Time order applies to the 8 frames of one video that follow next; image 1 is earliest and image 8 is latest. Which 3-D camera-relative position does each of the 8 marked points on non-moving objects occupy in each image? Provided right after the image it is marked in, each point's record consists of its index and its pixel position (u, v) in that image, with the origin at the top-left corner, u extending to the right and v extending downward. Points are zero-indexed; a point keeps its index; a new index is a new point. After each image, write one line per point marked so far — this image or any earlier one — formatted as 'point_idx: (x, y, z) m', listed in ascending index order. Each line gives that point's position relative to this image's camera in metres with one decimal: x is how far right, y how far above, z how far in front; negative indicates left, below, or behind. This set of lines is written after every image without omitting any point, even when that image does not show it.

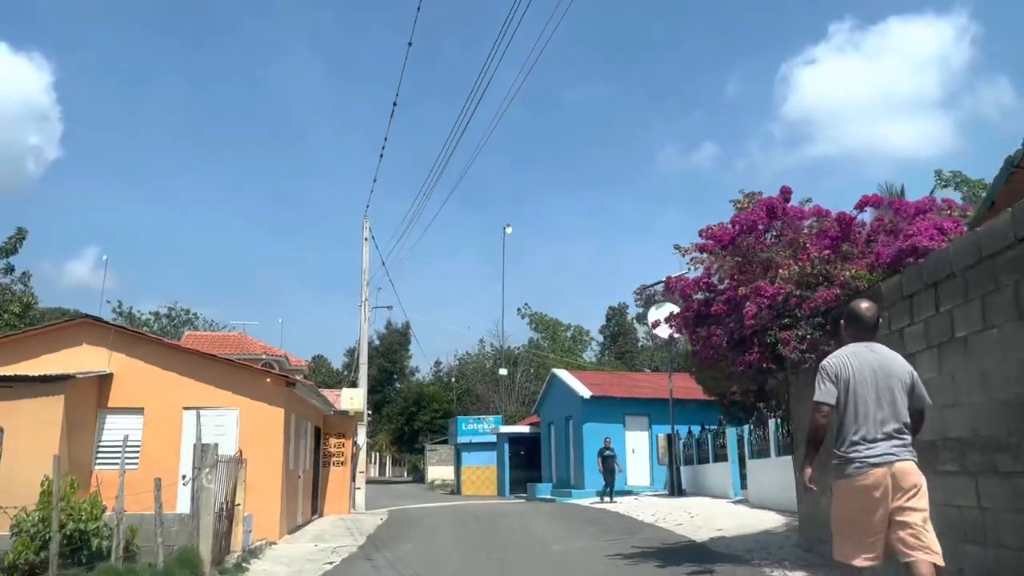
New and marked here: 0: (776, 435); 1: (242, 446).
0: (+5.2, -2.9, +16.0) m
1: (-5.1, -3.0, +15.4) m
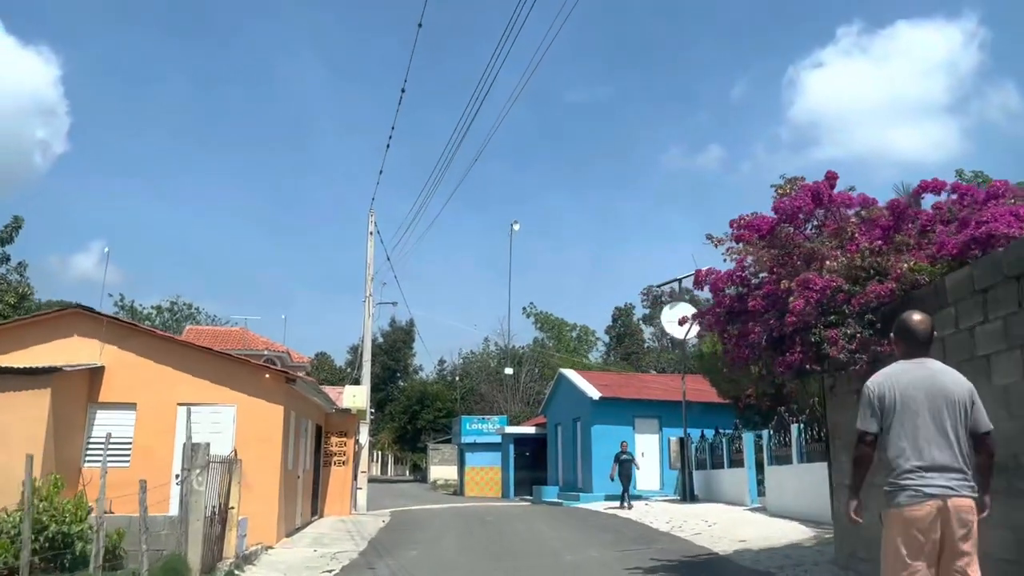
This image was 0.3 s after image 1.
0: (+5.4, -2.9, +15.2) m
1: (-5.0, -2.9, +14.7) m
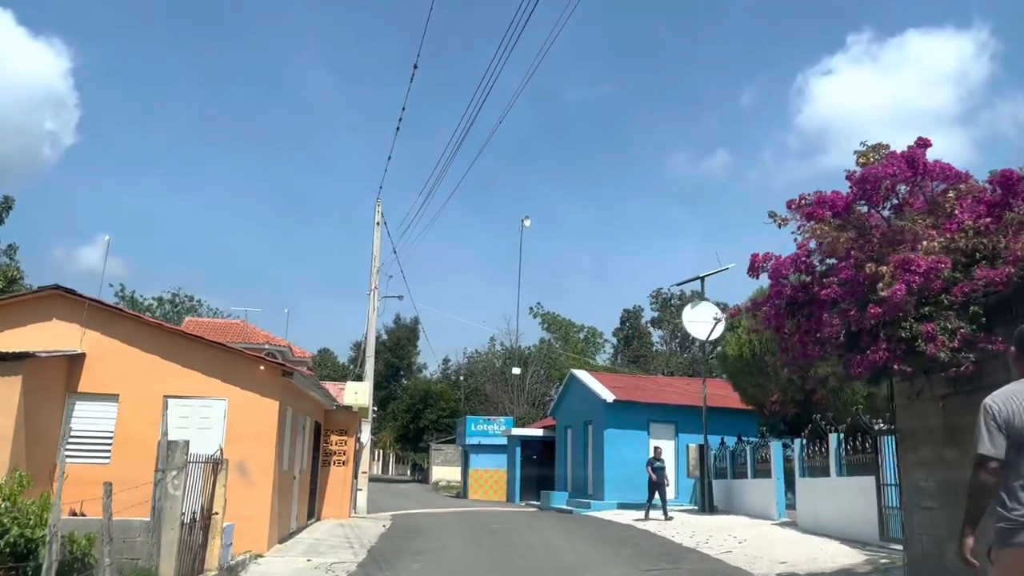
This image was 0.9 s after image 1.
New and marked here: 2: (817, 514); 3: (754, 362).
0: (+5.7, -2.8, +14.0) m
1: (-4.7, -2.6, +13.5) m
2: (+5.6, -4.1, +14.7) m
3: (+5.8, -1.8, +19.3) m
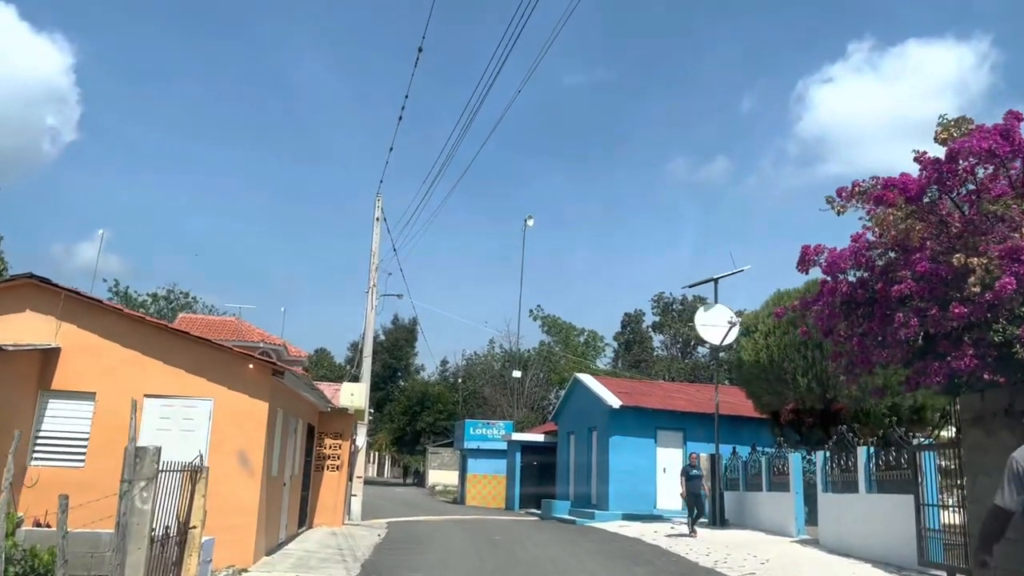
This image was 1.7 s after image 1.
0: (+5.8, -2.9, +13.0) m
1: (-4.6, -2.5, +12.6) m
2: (+5.6, -4.2, +13.7) m
3: (+5.9, -1.8, +18.3) m
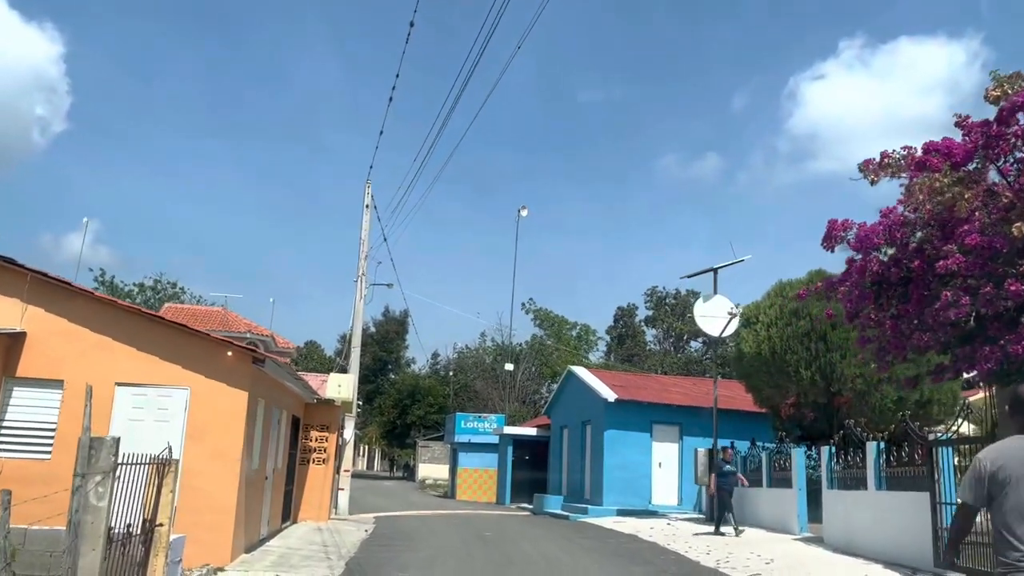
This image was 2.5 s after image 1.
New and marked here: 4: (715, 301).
0: (+5.6, -2.7, +12.4) m
1: (-4.7, -2.2, +11.9) m
2: (+5.5, -4.0, +13.1) m
3: (+5.8, -1.6, +17.7) m
4: (+4.8, -0.3, +19.0) m
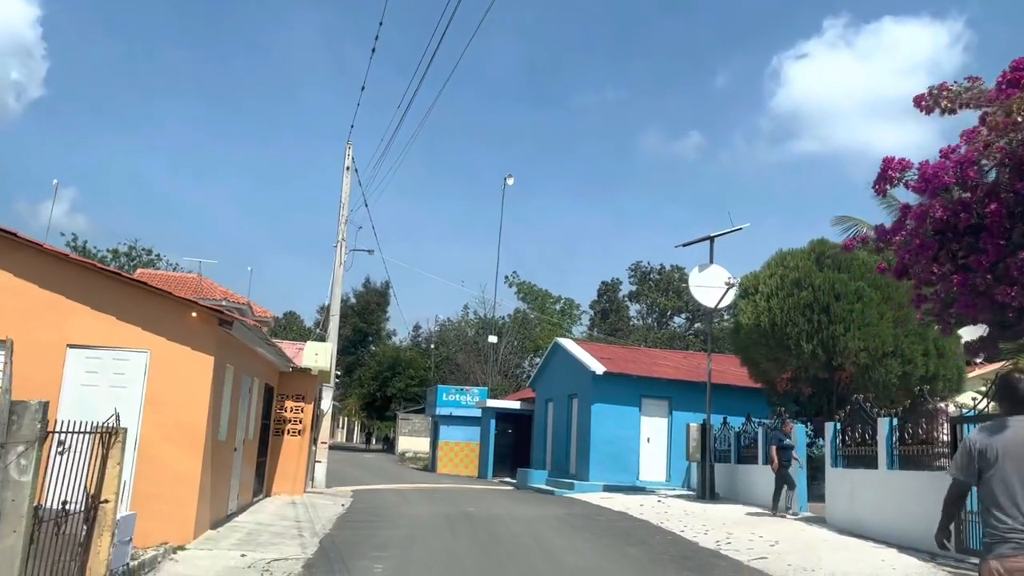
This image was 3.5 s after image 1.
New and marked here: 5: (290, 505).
0: (+5.5, -2.2, +11.7) m
1: (-4.9, -1.6, +10.9) m
2: (+5.3, -3.5, +12.4) m
3: (+5.5, -1.0, +16.9) m
4: (+4.5, +0.4, +18.1) m
5: (-4.6, -4.5, +16.6) m
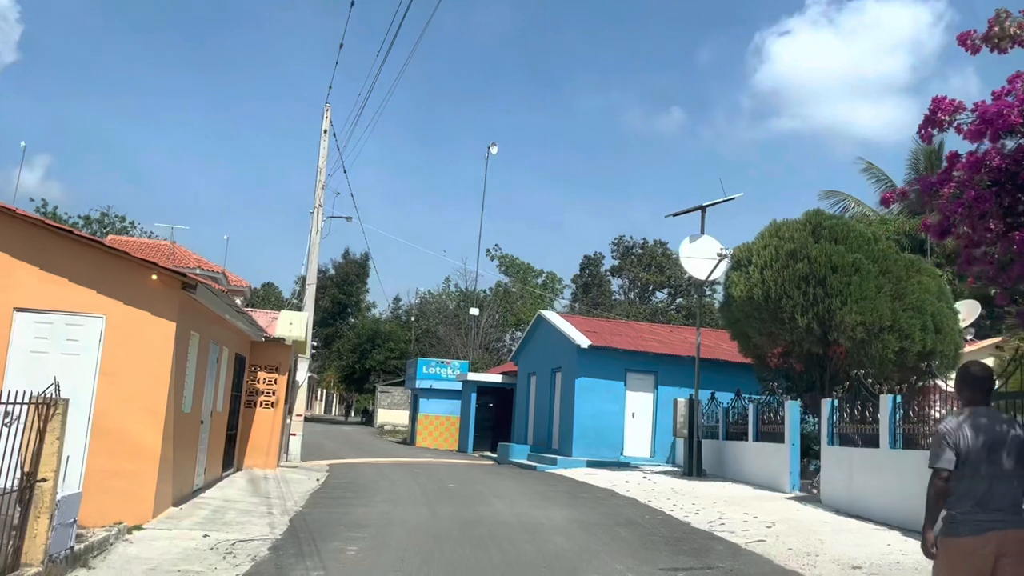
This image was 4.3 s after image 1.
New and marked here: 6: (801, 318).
0: (+5.3, -1.8, +11.1) m
1: (-5.1, -1.1, +10.1) m
2: (+5.1, -3.0, +11.9) m
3: (+5.2, -0.4, +16.4) m
4: (+4.2, +1.0, +17.5) m
5: (-5.0, -3.8, +15.9) m
6: (+5.6, -0.6, +15.6) m
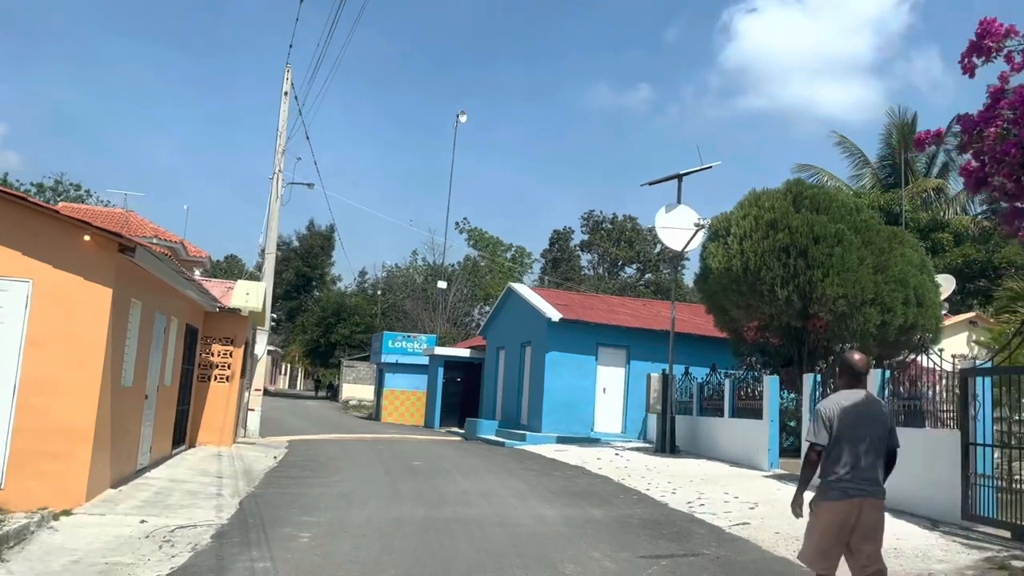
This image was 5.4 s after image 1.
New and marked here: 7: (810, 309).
0: (+4.8, -1.4, +10.6) m
1: (-5.4, -0.6, +9.1) m
2: (+4.6, -2.6, +11.4) m
3: (+4.6, +0.2, +15.8) m
4: (+3.5, +1.6, +16.8) m
5: (-5.6, -3.2, +15.0) m
6: (+5.1, 0.0, +15.1) m
7: (+5.6, -0.4, +15.0) m
